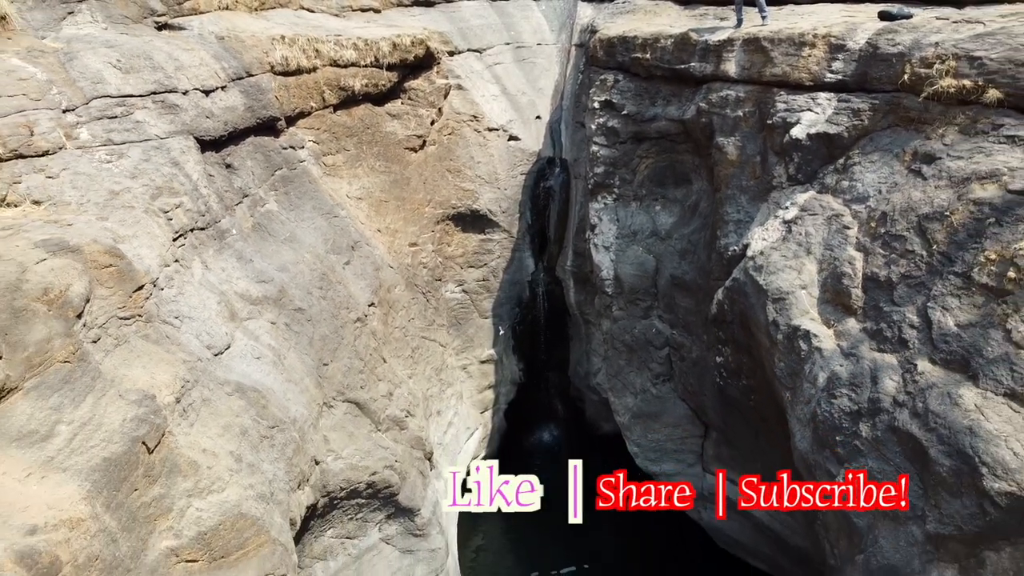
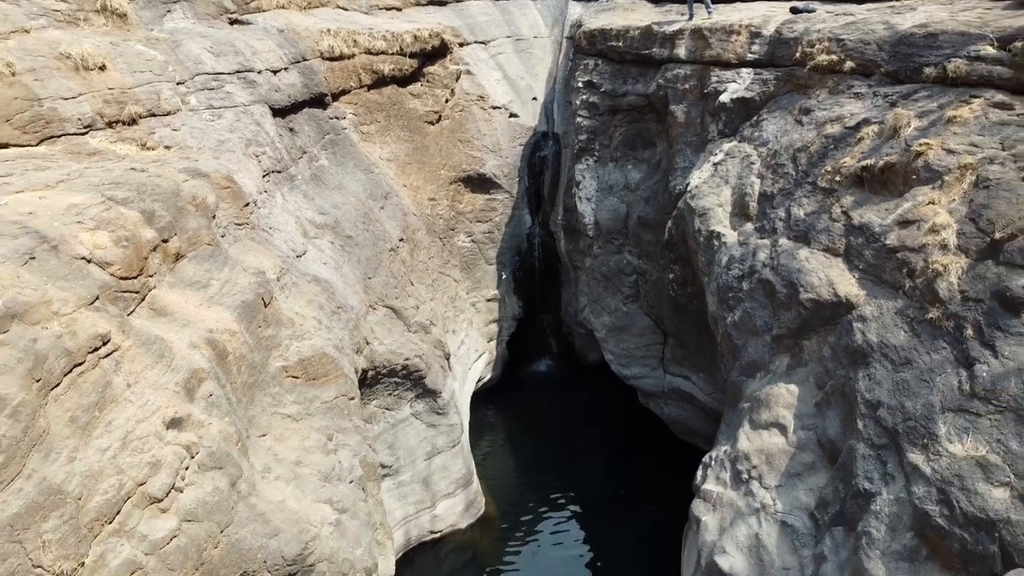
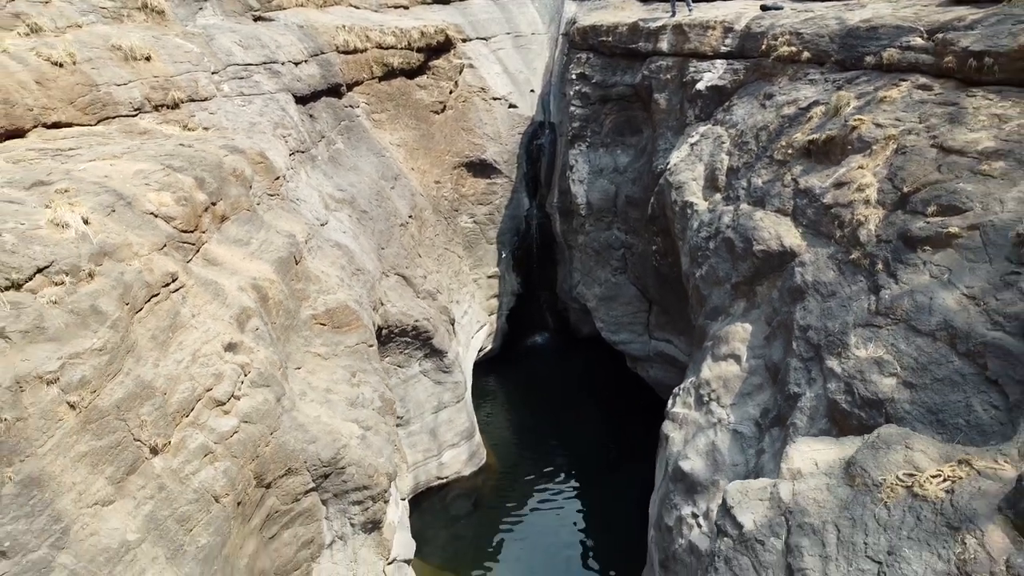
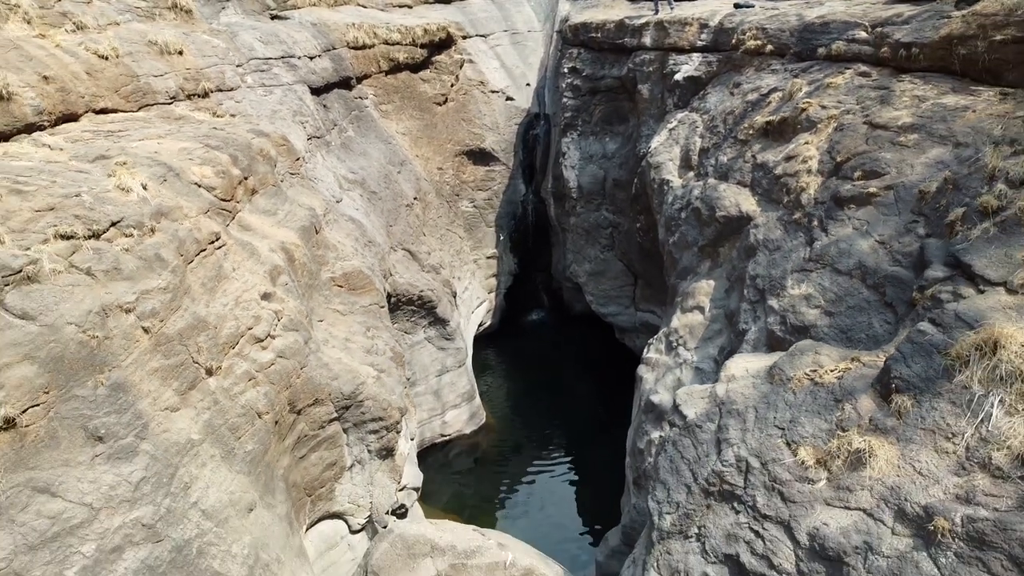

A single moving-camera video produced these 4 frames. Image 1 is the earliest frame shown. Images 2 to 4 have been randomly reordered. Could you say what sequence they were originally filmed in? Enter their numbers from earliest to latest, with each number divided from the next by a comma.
2, 3, 4
